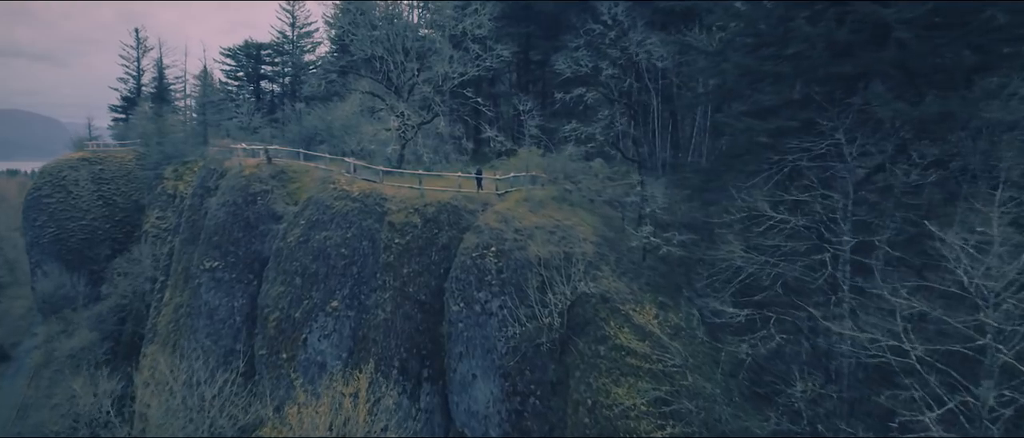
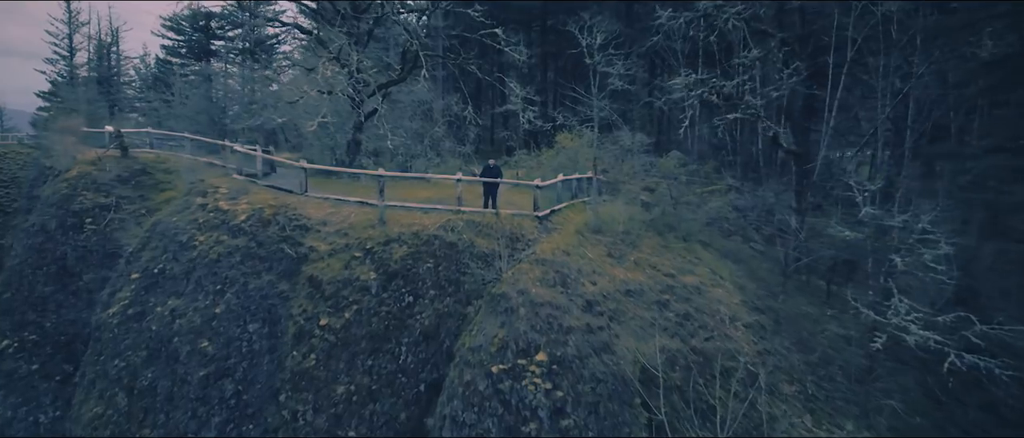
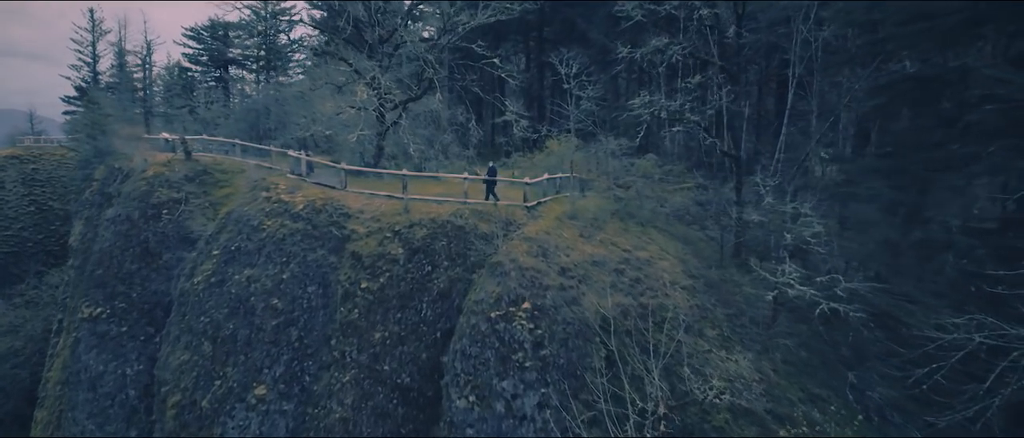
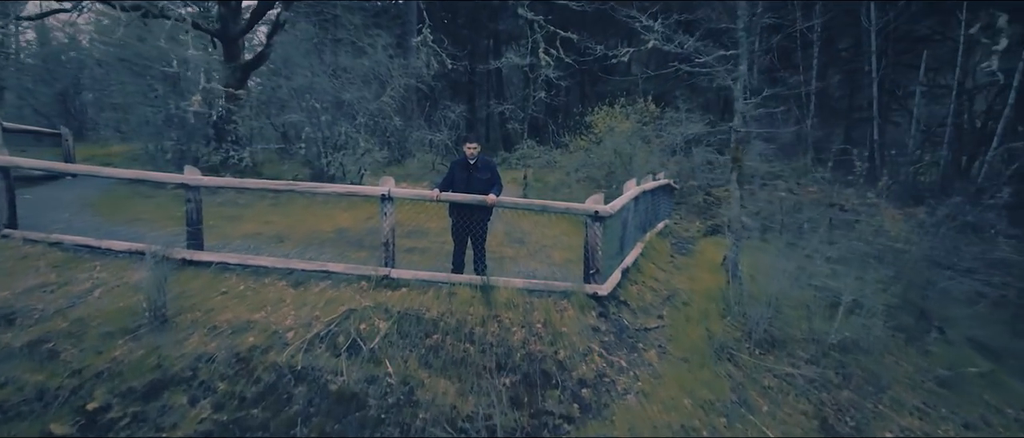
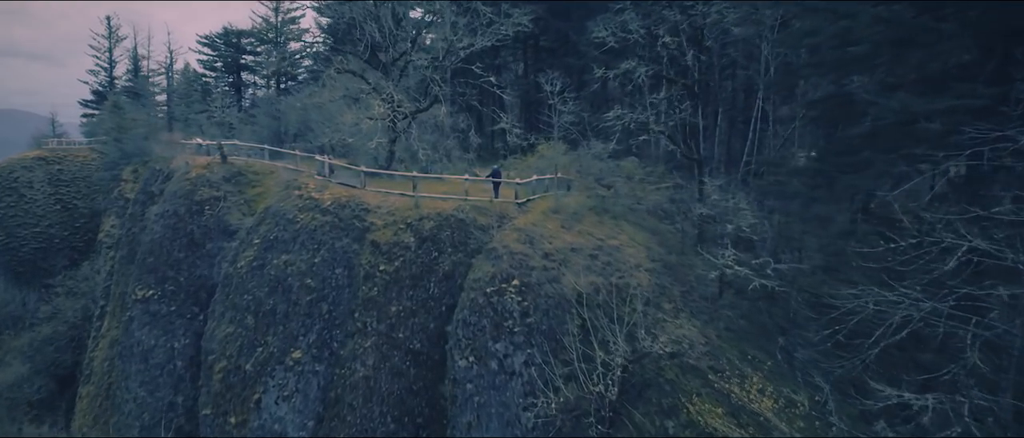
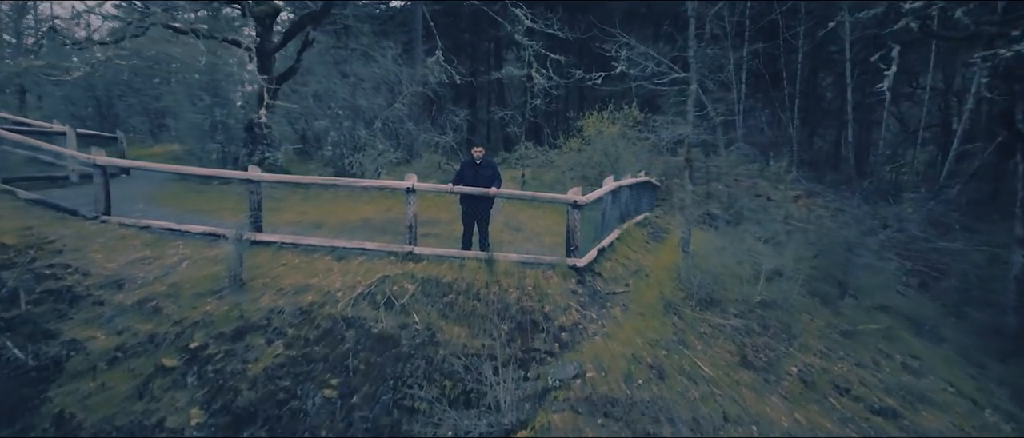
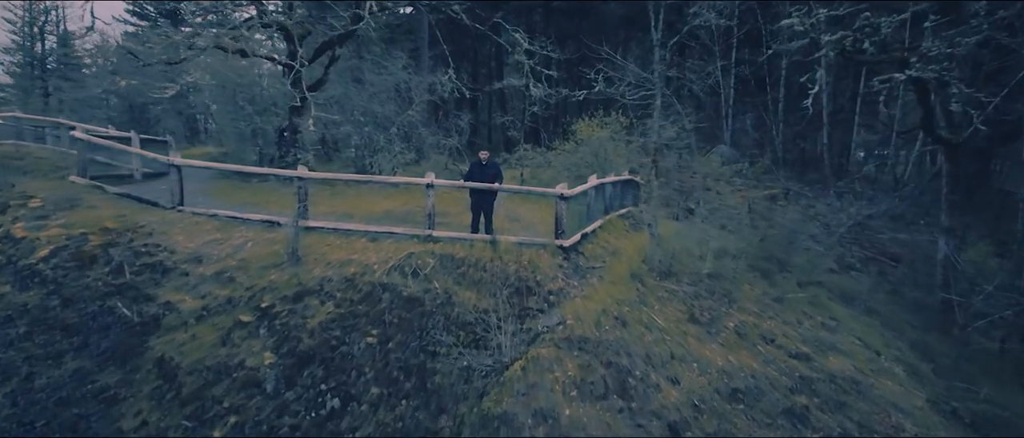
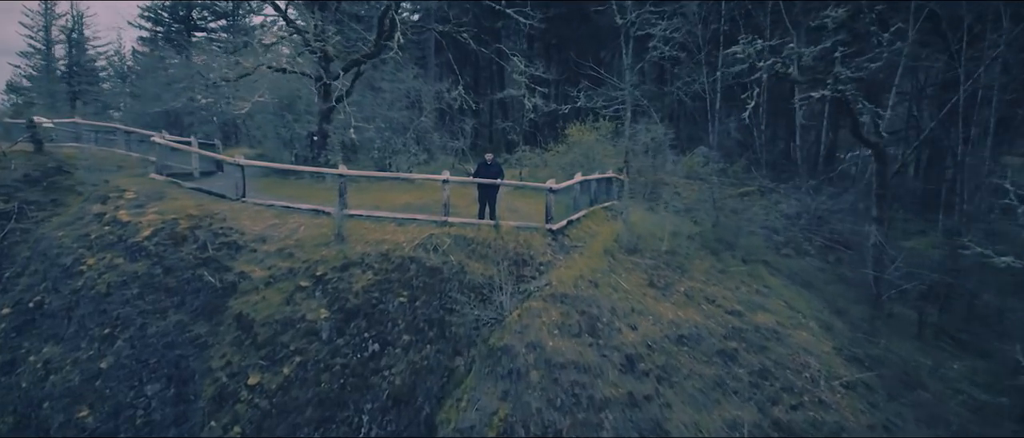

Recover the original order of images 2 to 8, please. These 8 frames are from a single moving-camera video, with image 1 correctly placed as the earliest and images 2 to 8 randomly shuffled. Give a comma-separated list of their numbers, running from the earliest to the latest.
5, 3, 2, 8, 7, 6, 4
